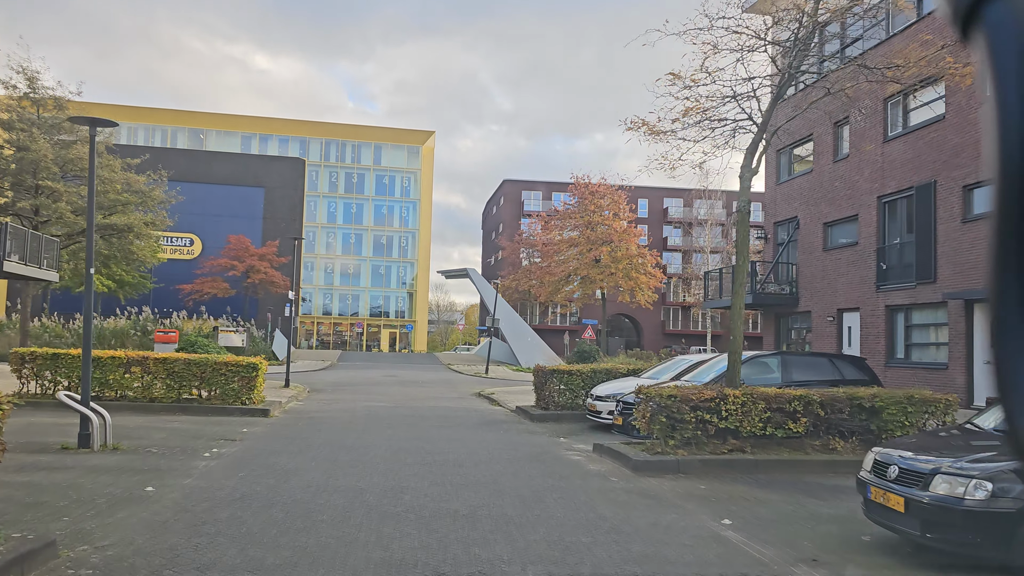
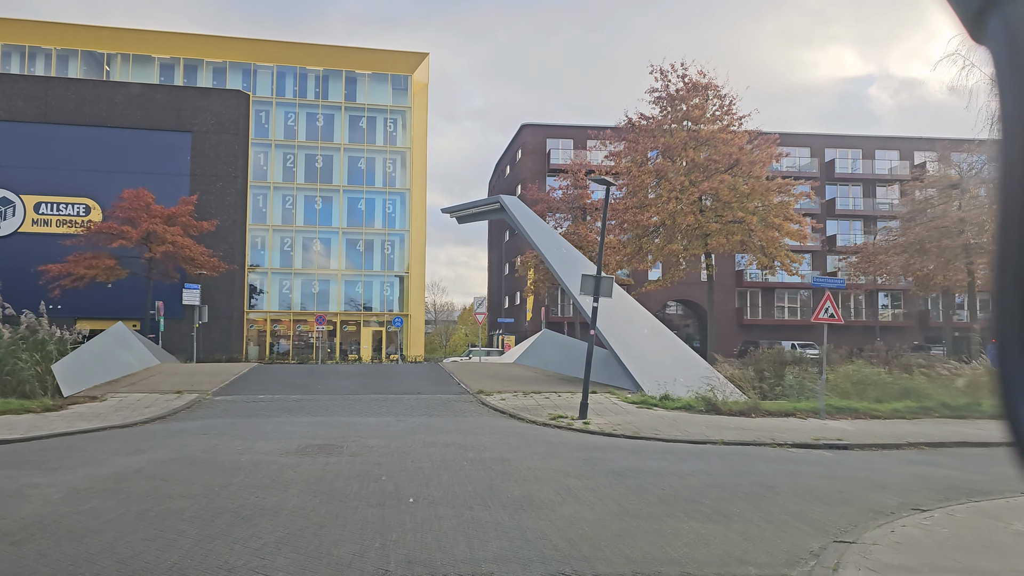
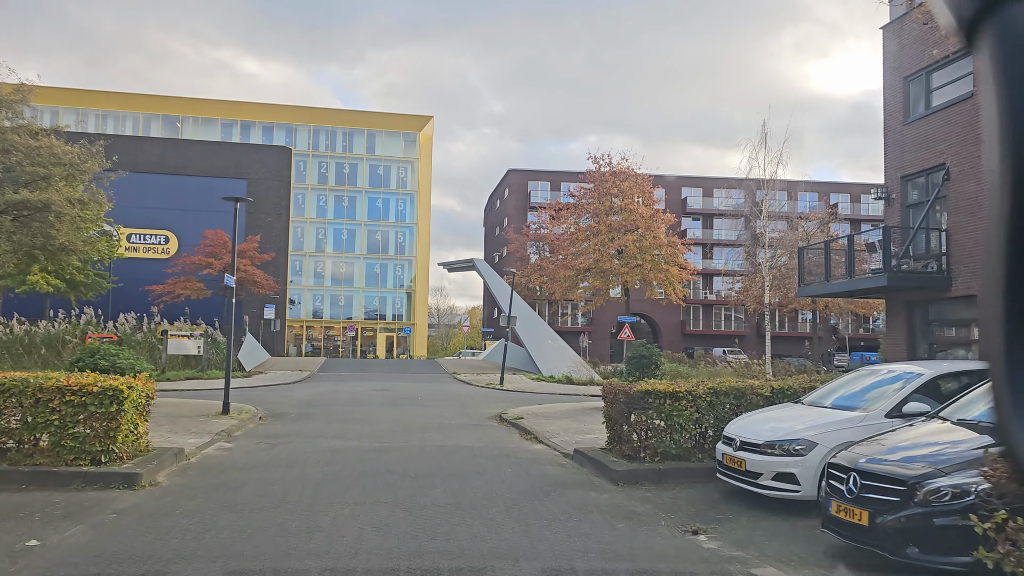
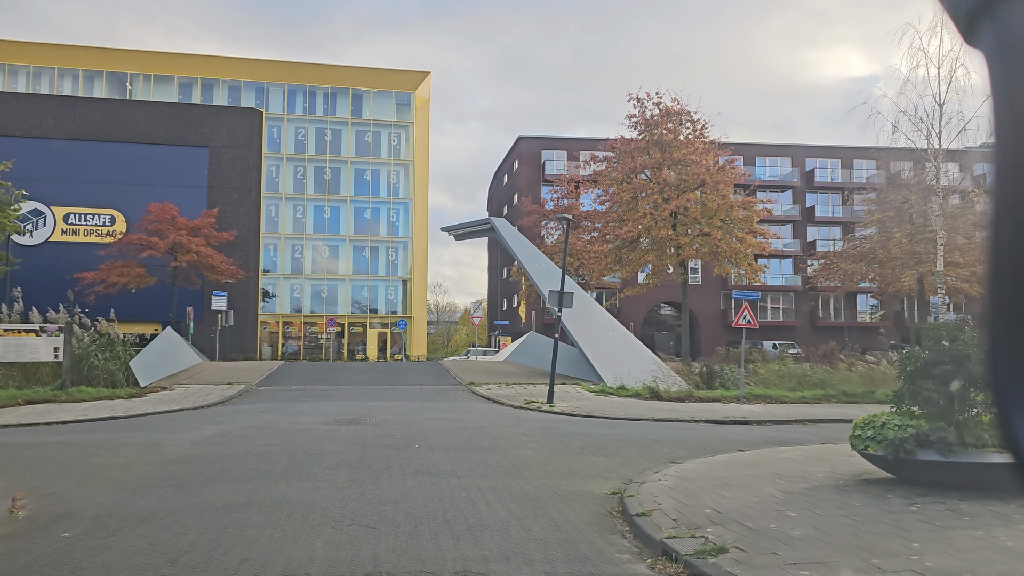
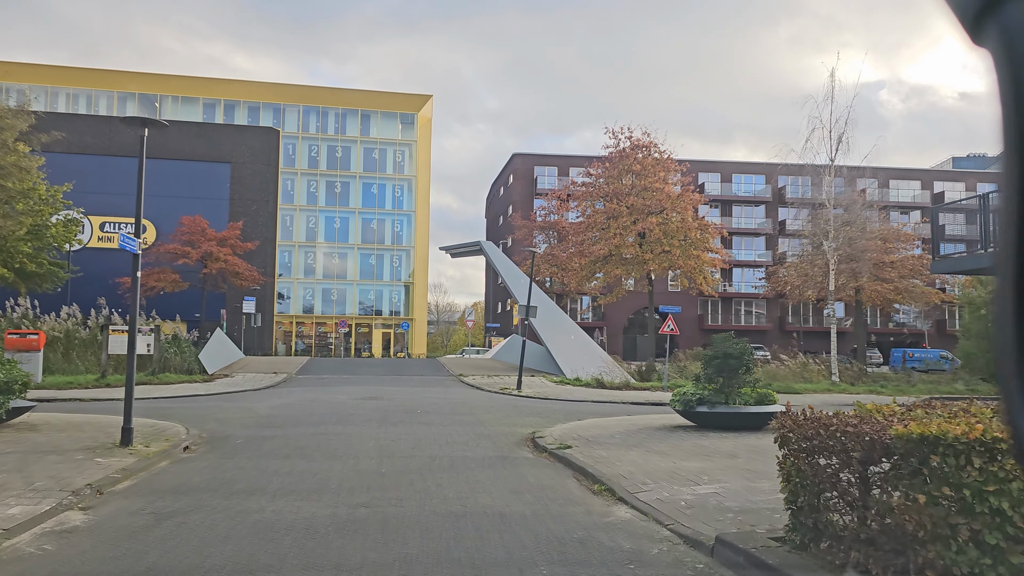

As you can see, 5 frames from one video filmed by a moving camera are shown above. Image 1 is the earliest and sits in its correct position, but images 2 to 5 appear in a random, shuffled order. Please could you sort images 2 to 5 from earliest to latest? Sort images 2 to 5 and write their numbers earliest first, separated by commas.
3, 5, 4, 2
